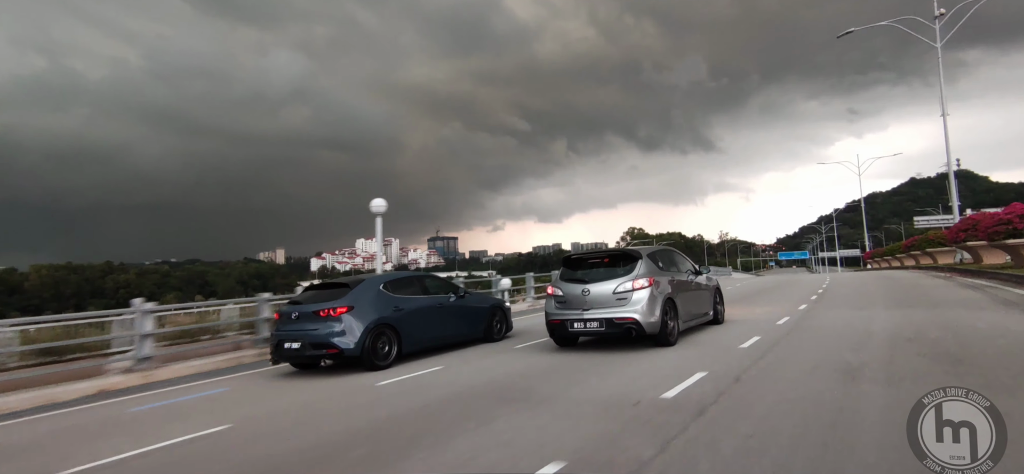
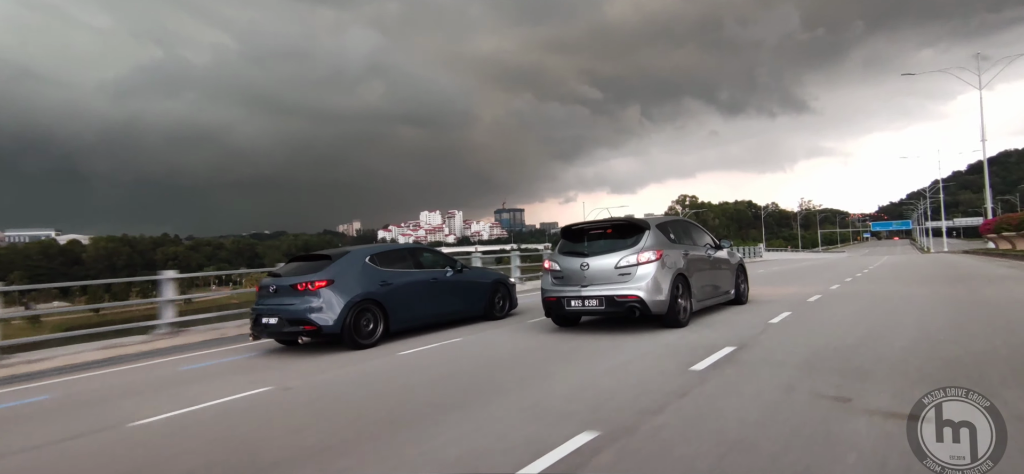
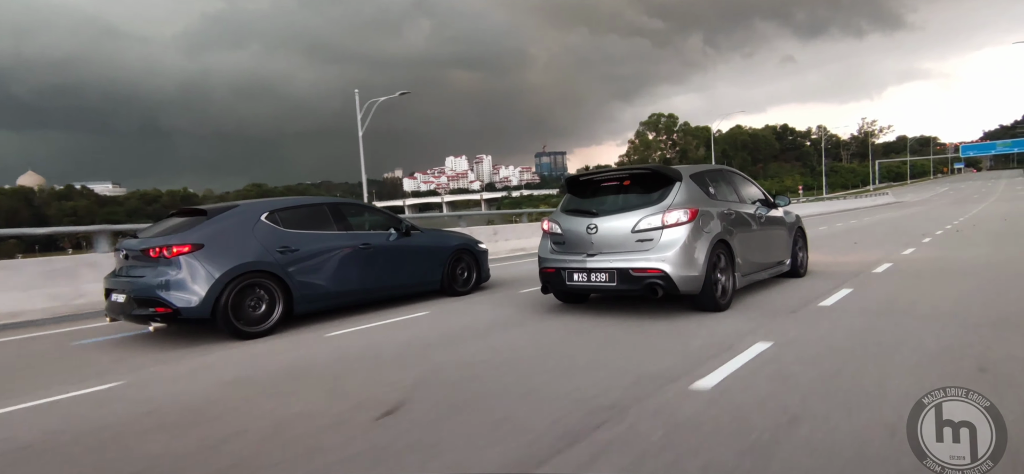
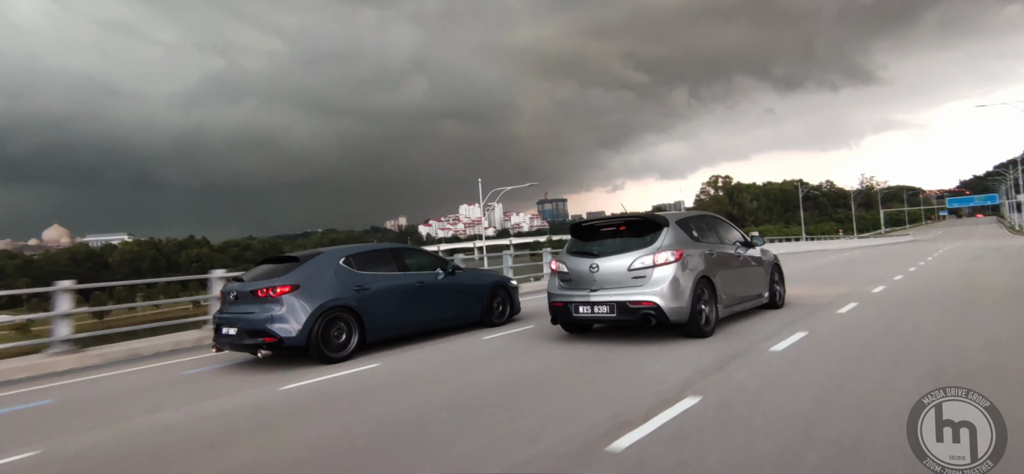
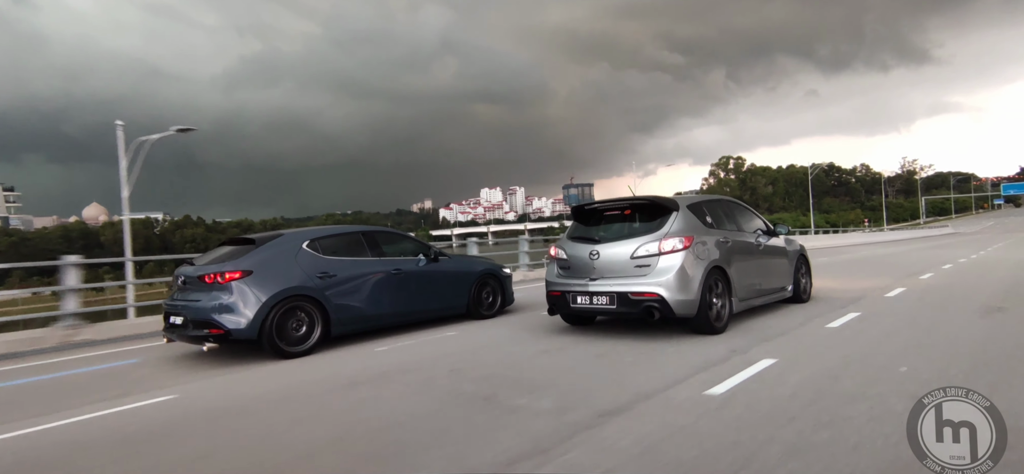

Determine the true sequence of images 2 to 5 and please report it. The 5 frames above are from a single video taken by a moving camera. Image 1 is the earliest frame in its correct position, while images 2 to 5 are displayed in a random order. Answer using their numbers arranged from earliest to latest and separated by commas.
2, 4, 5, 3
